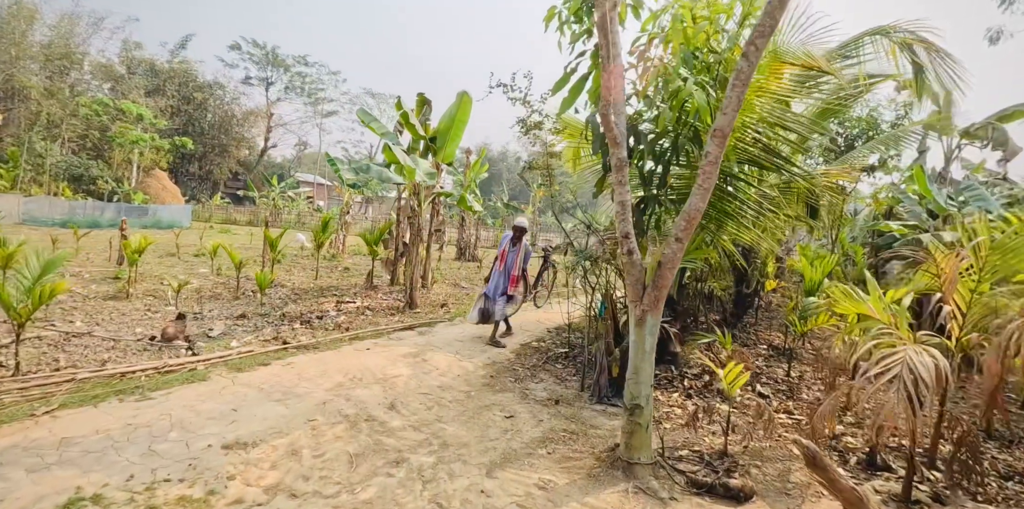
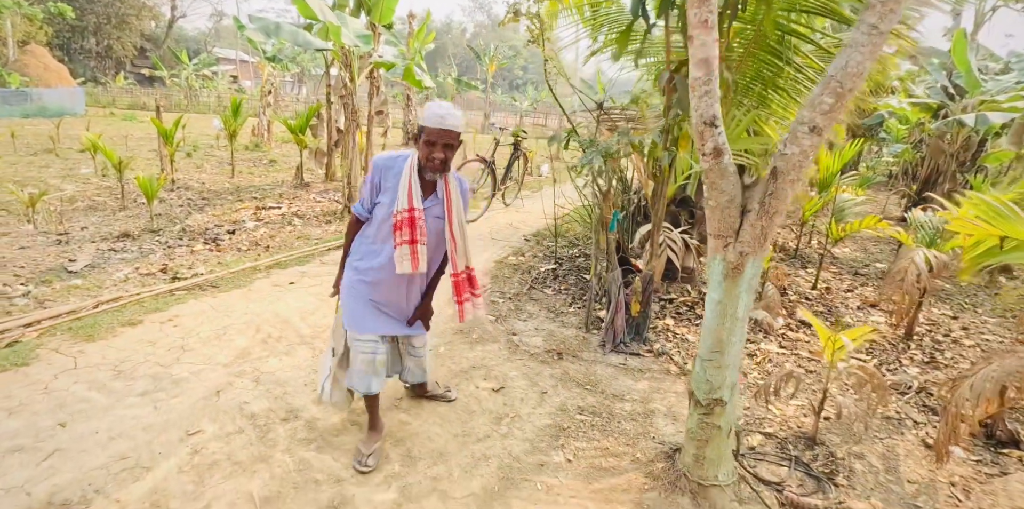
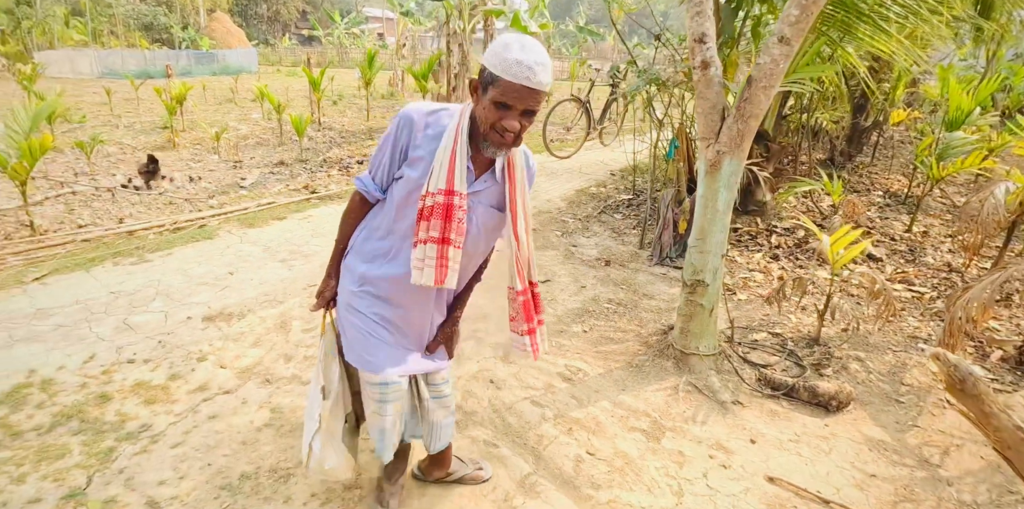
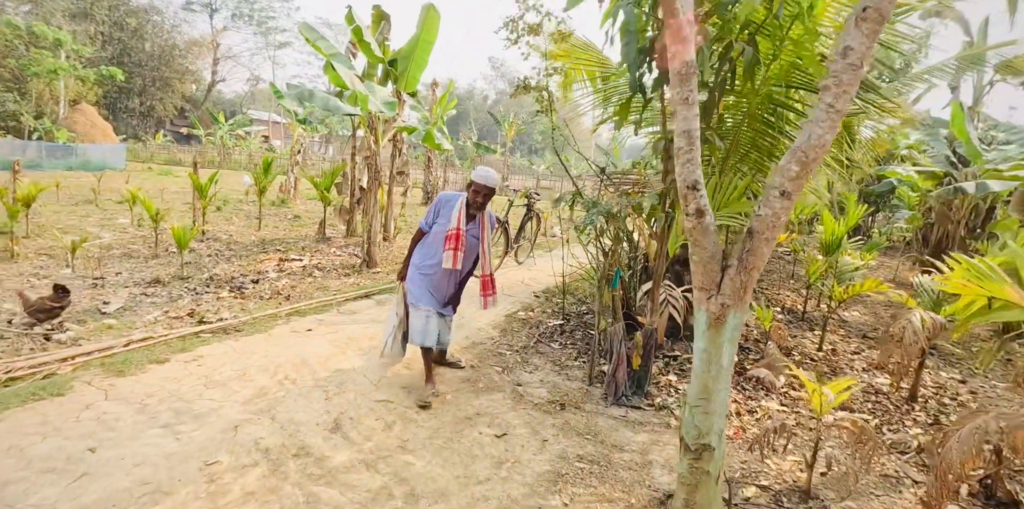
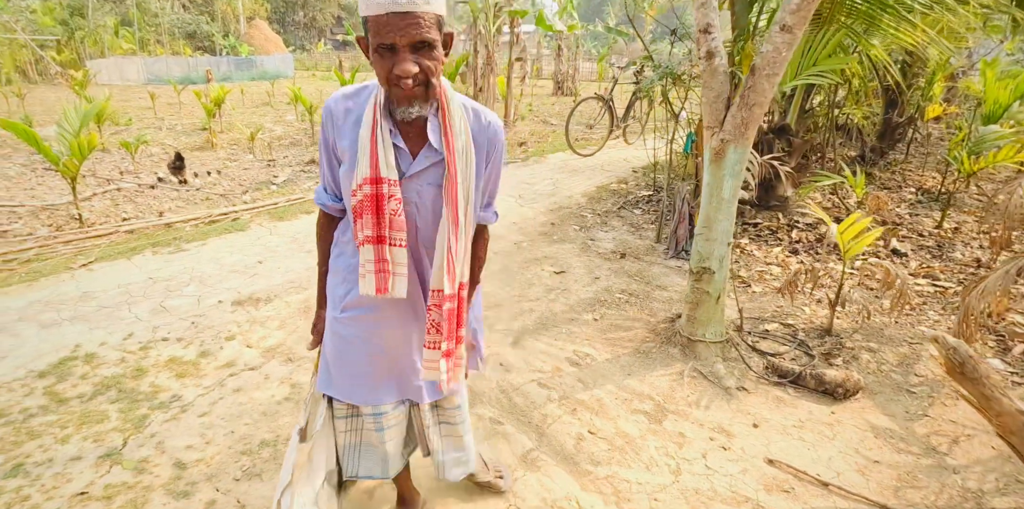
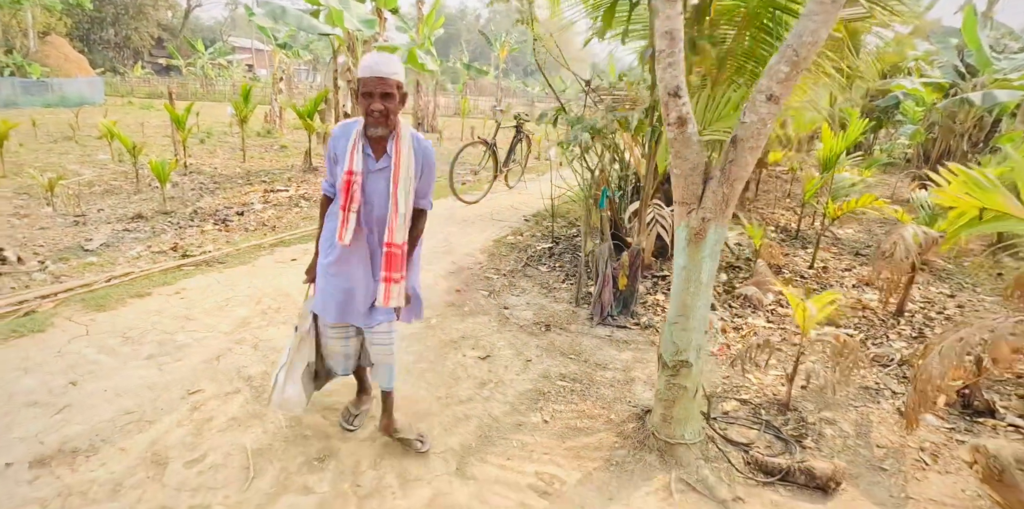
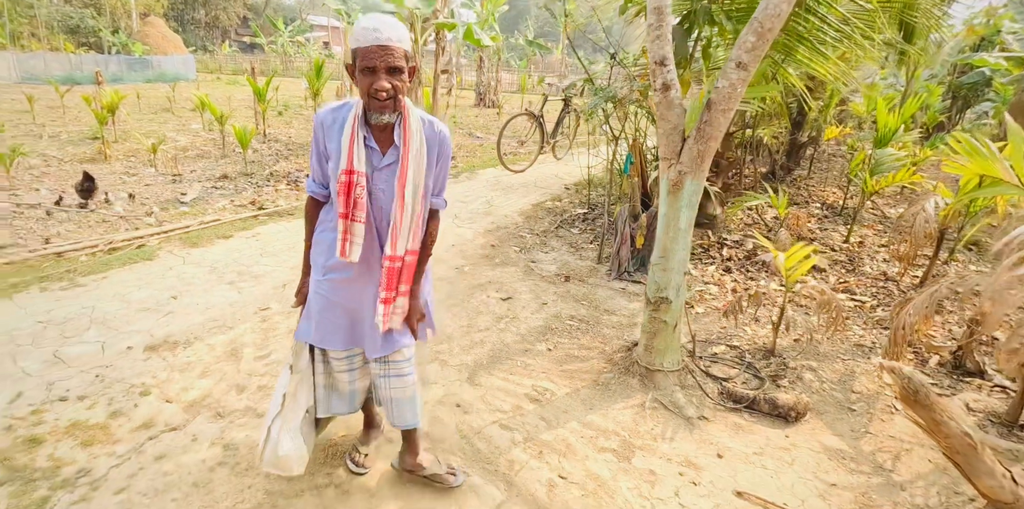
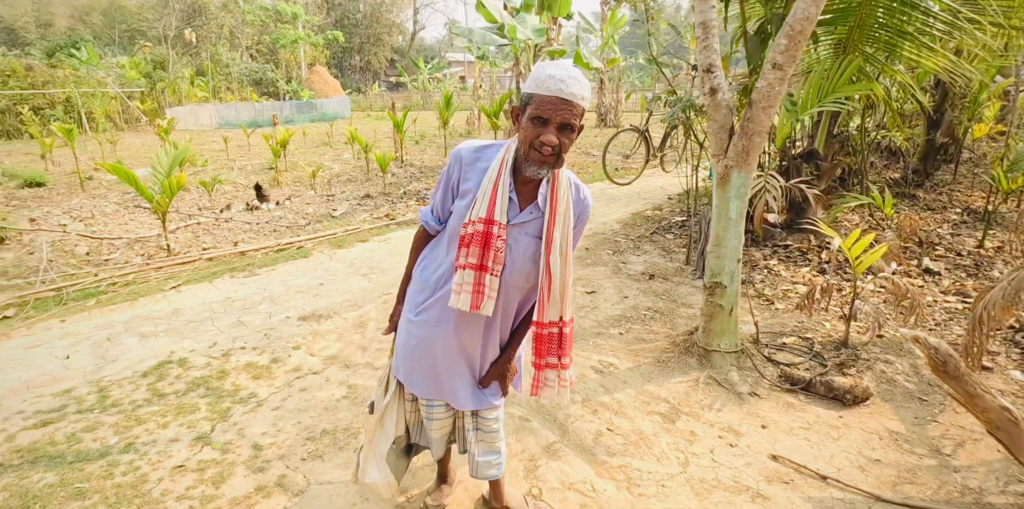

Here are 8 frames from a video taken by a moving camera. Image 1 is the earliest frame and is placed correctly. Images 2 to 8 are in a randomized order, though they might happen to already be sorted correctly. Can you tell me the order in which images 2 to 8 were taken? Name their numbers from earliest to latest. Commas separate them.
4, 2, 6, 7, 3, 5, 8
